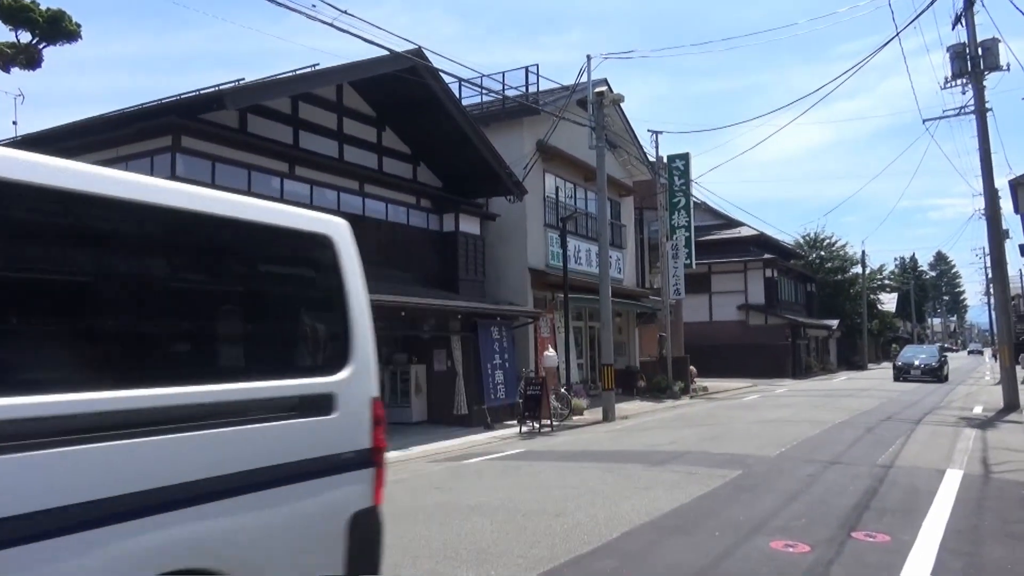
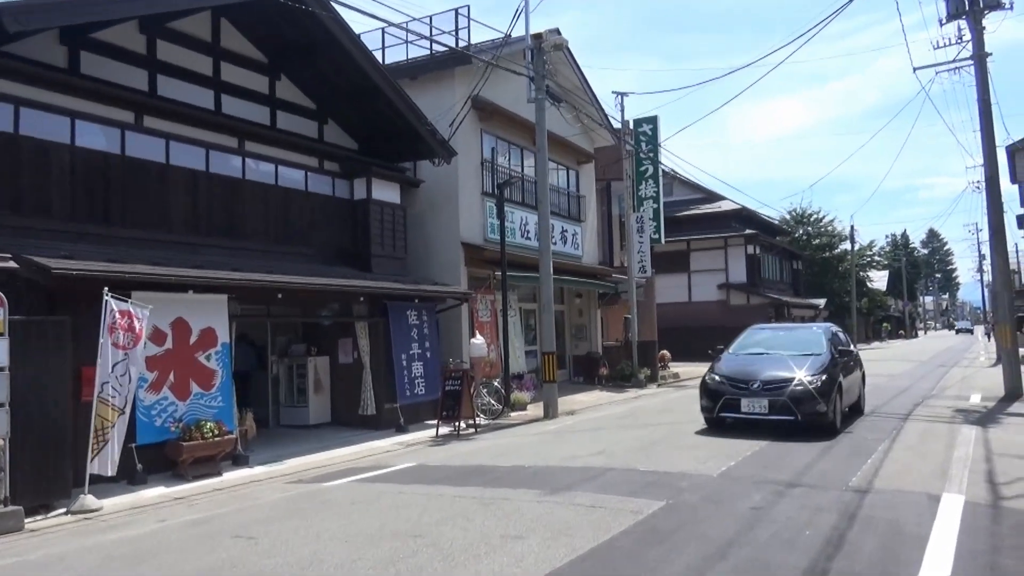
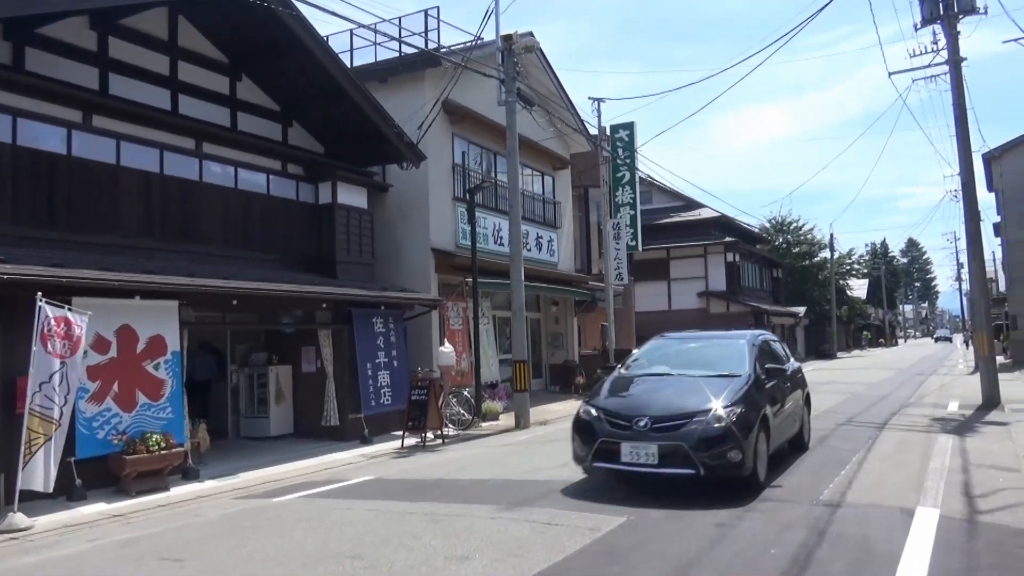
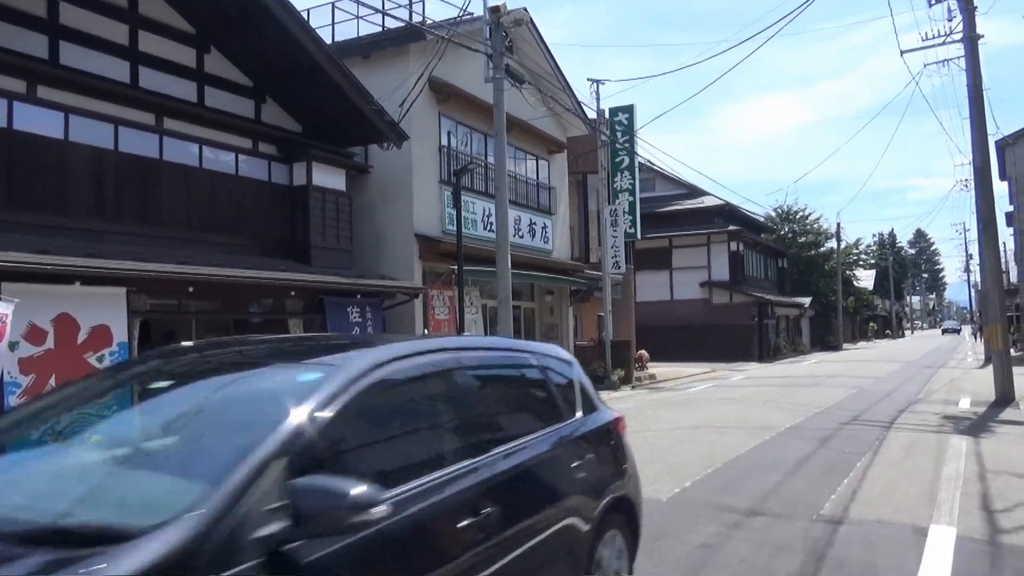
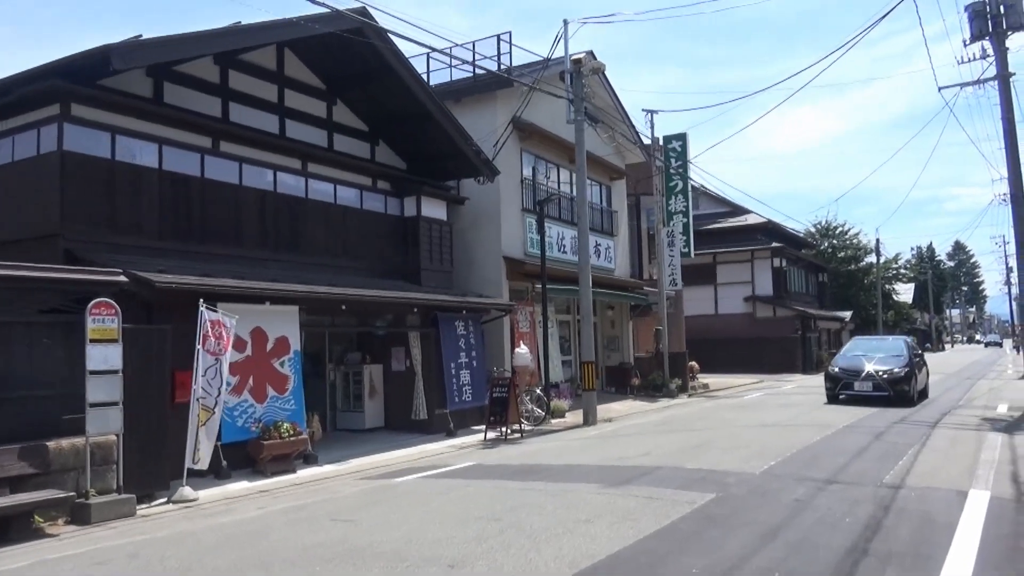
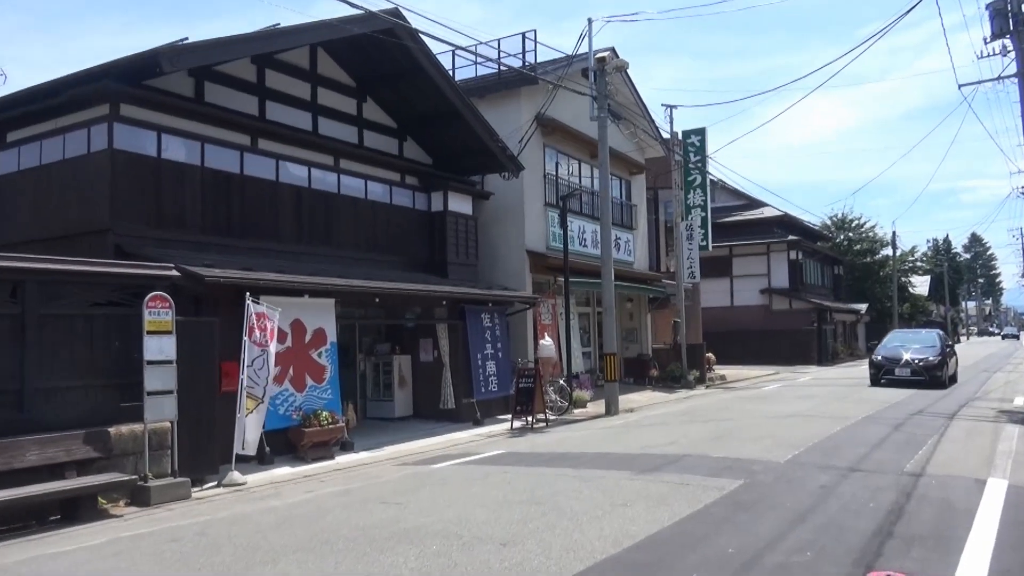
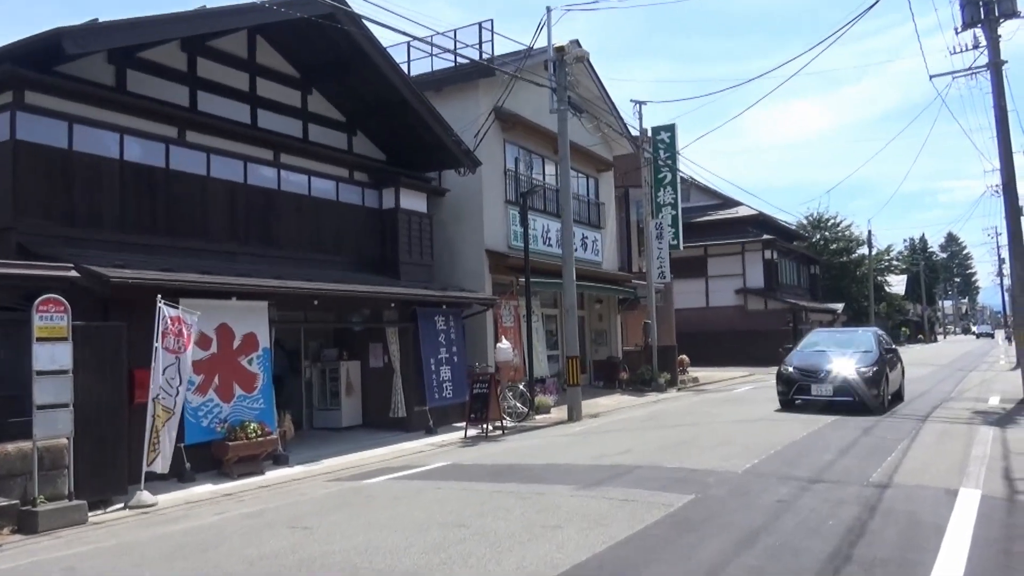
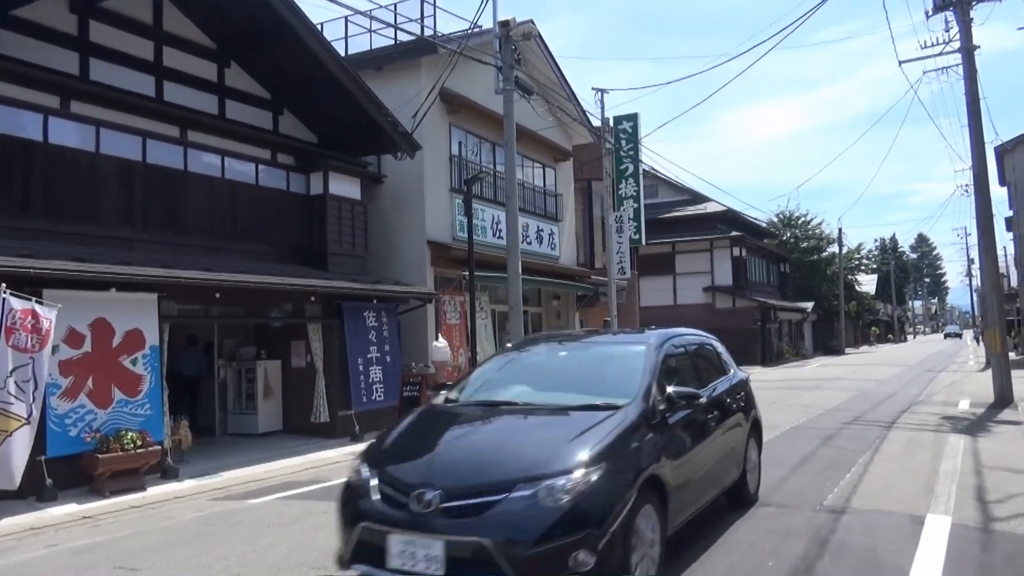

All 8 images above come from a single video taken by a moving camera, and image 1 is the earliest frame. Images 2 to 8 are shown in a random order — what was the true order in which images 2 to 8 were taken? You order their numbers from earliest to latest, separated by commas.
6, 5, 7, 2, 3, 8, 4
